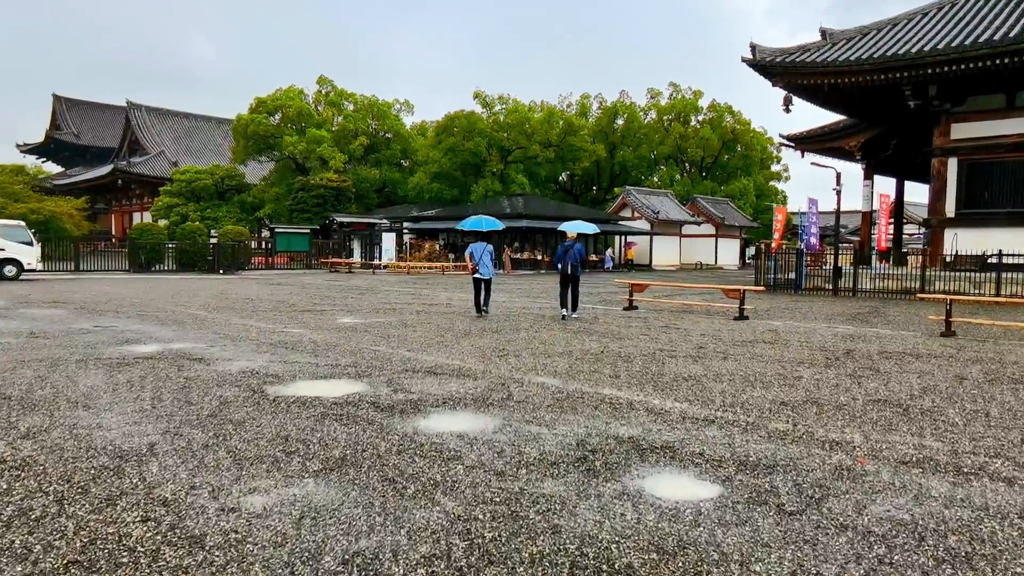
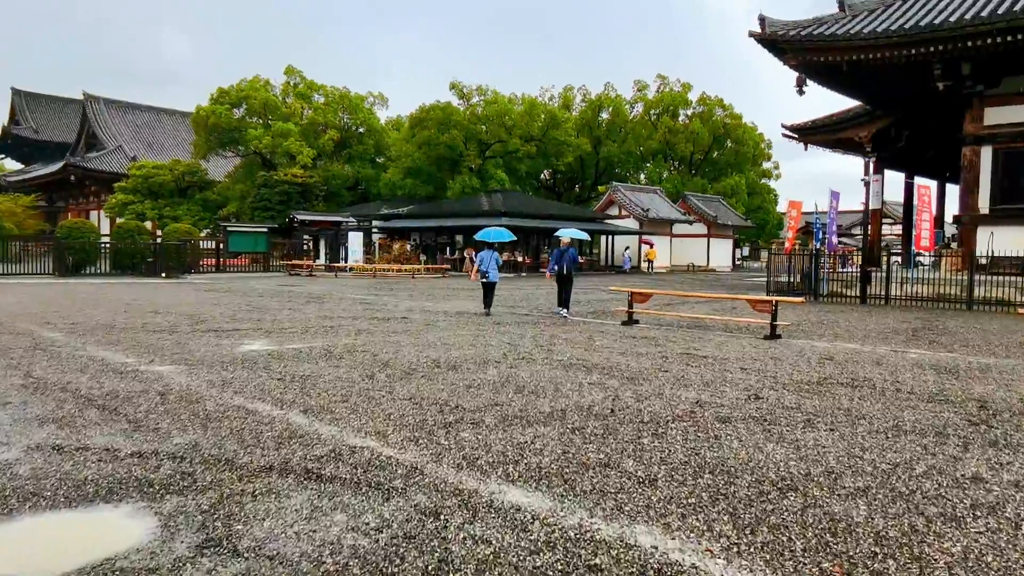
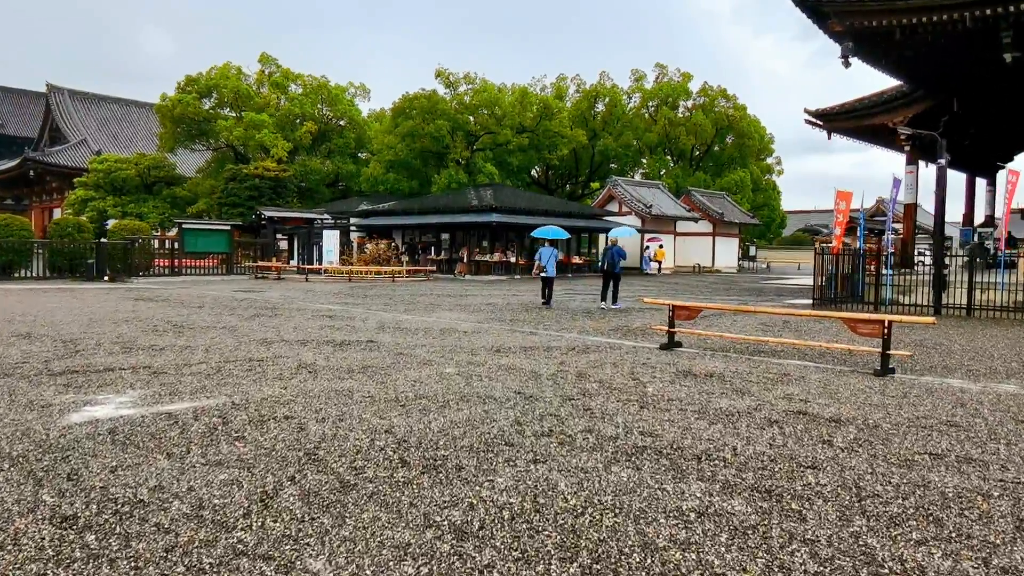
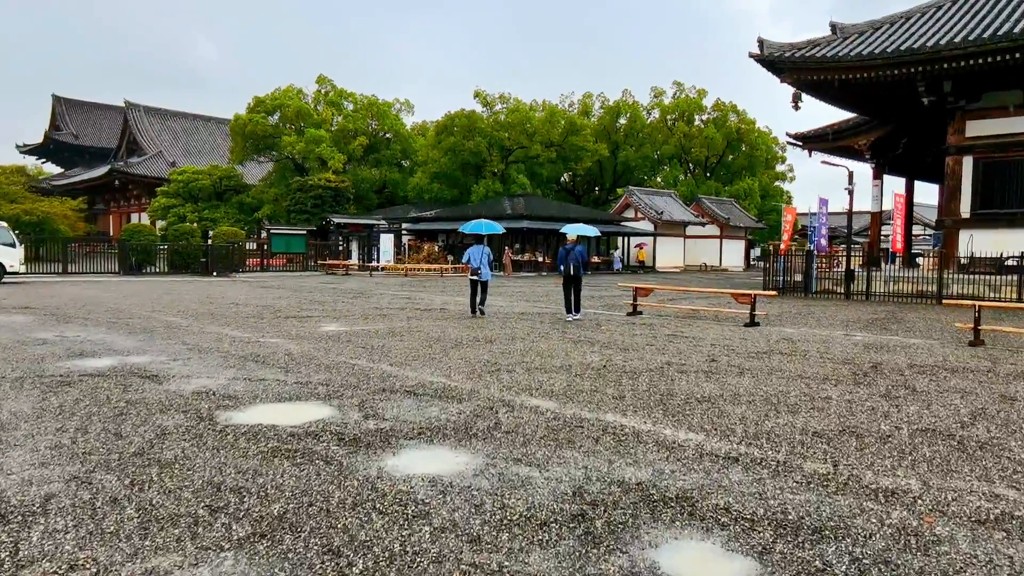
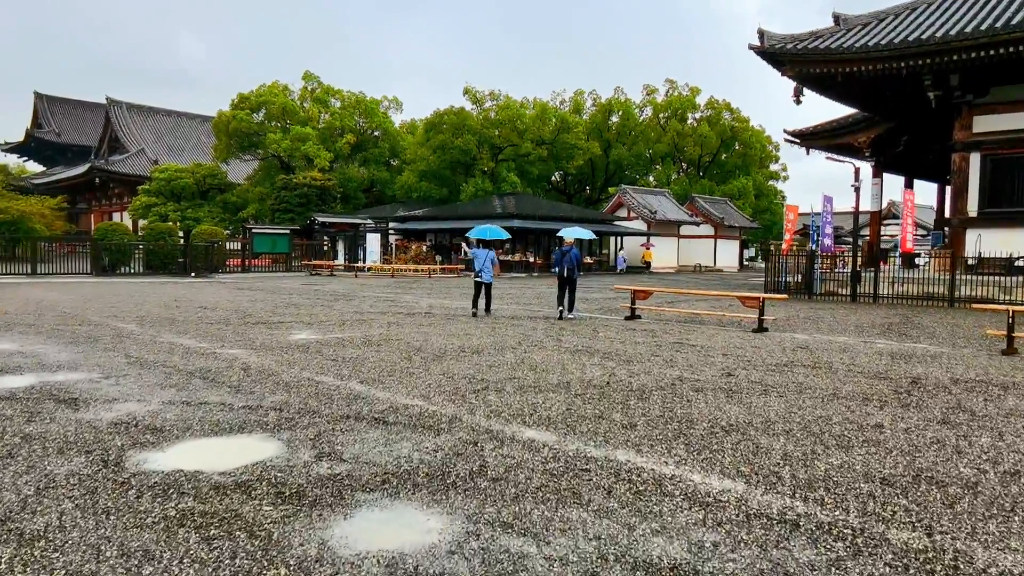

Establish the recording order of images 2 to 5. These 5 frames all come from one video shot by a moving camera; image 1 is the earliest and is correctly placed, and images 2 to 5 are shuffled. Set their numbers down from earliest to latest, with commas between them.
4, 5, 2, 3
